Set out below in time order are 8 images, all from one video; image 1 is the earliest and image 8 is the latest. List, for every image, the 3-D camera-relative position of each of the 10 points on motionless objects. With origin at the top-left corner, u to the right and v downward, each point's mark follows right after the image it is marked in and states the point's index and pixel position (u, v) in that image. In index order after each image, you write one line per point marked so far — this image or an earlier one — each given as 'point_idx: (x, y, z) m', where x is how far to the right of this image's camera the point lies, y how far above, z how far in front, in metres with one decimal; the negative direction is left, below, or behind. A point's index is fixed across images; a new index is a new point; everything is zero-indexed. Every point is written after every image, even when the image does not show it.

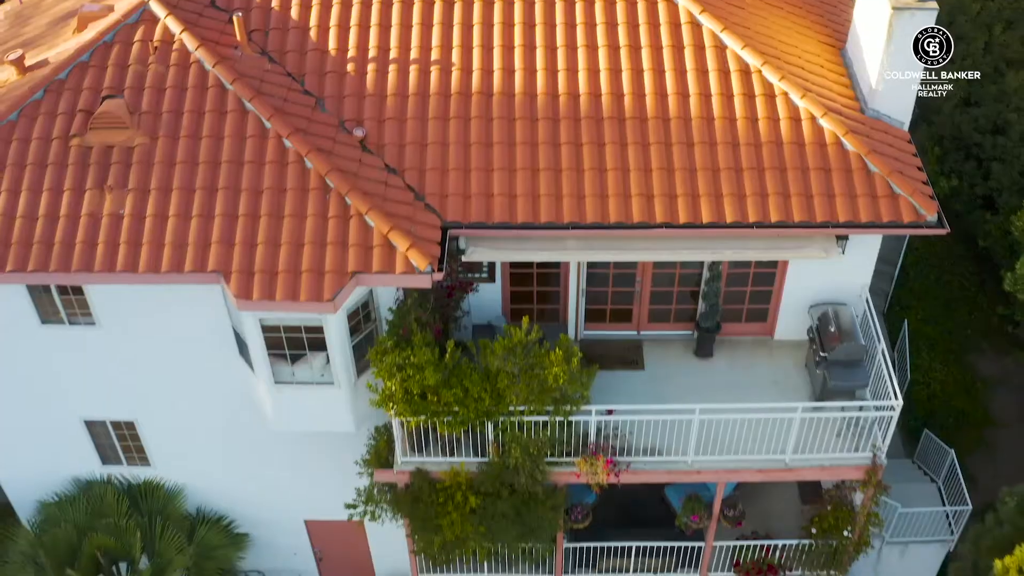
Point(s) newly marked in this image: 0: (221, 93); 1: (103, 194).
0: (-3.5, +2.3, +12.3) m
1: (-4.7, +1.0, +11.9) m
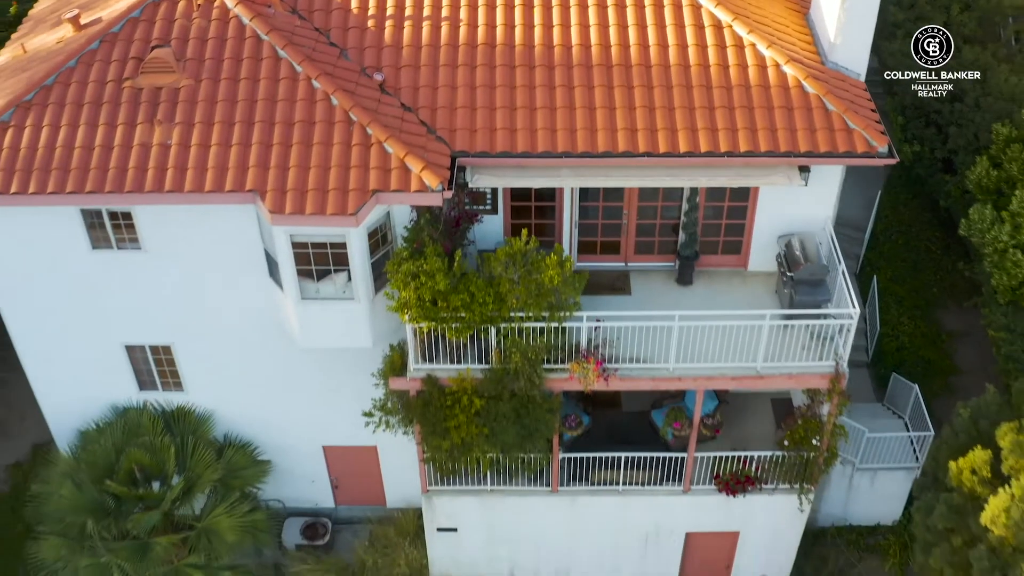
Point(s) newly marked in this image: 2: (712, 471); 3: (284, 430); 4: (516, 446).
0: (-3.5, +3.3, +14.0) m
1: (-4.7, +2.1, +13.5) m
2: (+3.0, -2.7, +15.3) m
3: (-3.6, -2.3, +16.4) m
4: (0.0, -2.1, +14.4) m
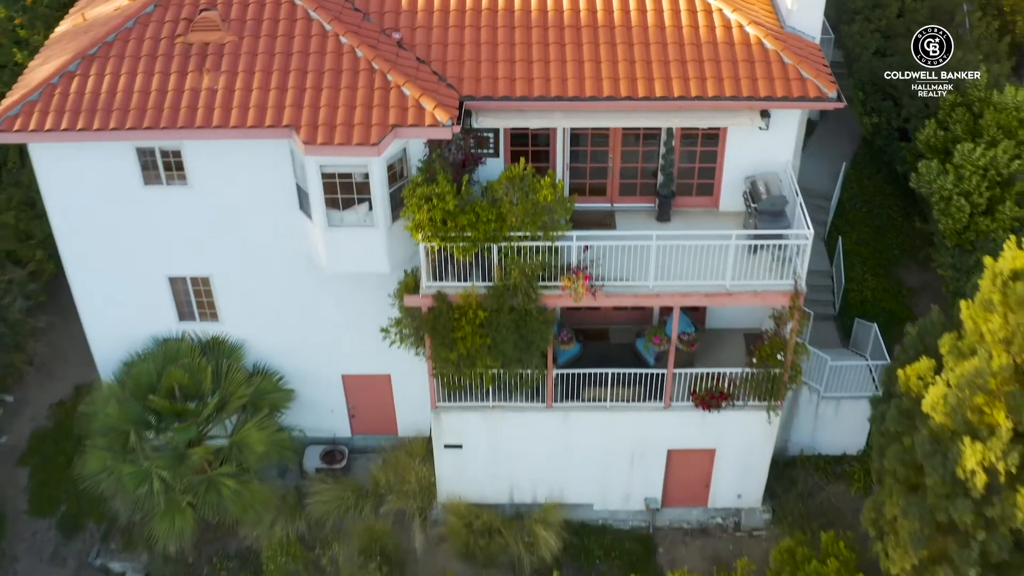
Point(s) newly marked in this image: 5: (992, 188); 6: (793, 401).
0: (-3.5, +4.5, +16.2) m
1: (-4.7, +3.2, +15.6) m
2: (+3.0, -1.6, +17.1) m
3: (-3.6, -1.3, +18.2) m
4: (0.0, -1.0, +16.3) m
5: (+8.3, +1.7, +17.7) m
6: (+5.0, -2.1, +18.5) m
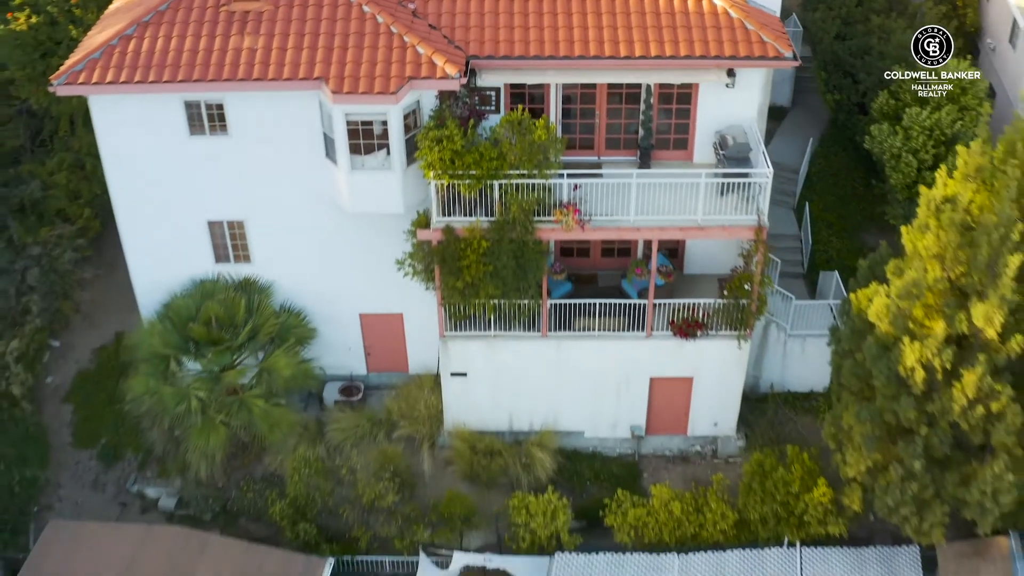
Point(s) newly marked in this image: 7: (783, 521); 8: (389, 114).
0: (-3.5, +5.6, +18.6) m
1: (-4.7, +4.4, +18.0) m
2: (+2.9, -0.6, +19.3) m
3: (-3.6, -0.2, +20.4) m
4: (0.0, +0.1, +18.5) m
5: (+8.3, +2.7, +20.0) m
6: (+5.0, -1.0, +20.6) m
7: (+5.0, -4.2, +18.9) m
8: (-2.1, +3.0, +17.6) m
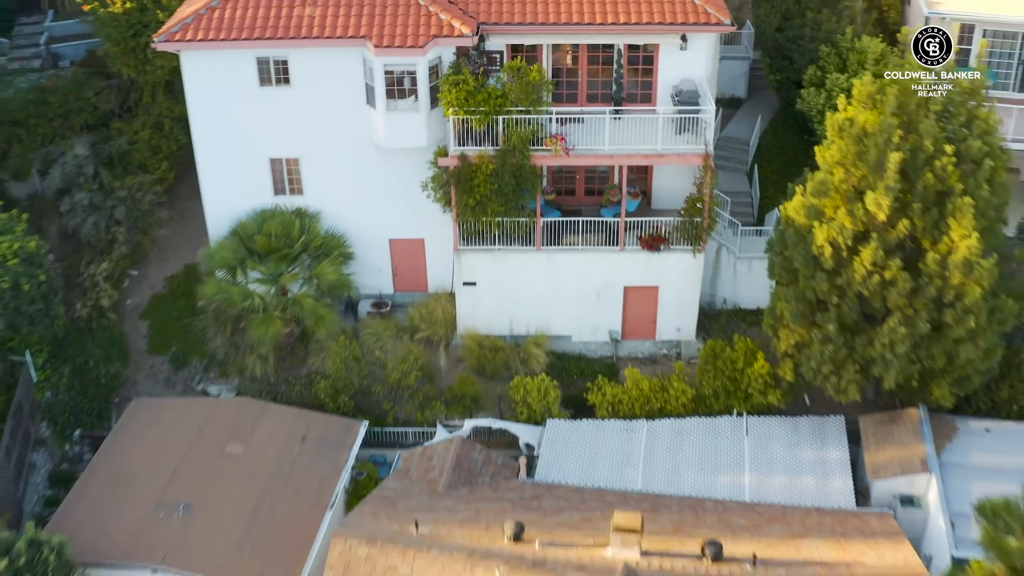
0: (-3.5, +7.4, +23.8) m
1: (-4.7, +6.3, +23.1) m
2: (+3.0, +1.2, +24.0) m
3: (-3.6, +1.5, +25.1) m
4: (0.0, +2.0, +23.2) m
5: (+8.3, +4.5, +24.9) m
6: (+5.0, +0.7, +25.2) m
7: (+5.0, -2.4, +23.3) m
8: (-2.1, +4.9, +22.5) m
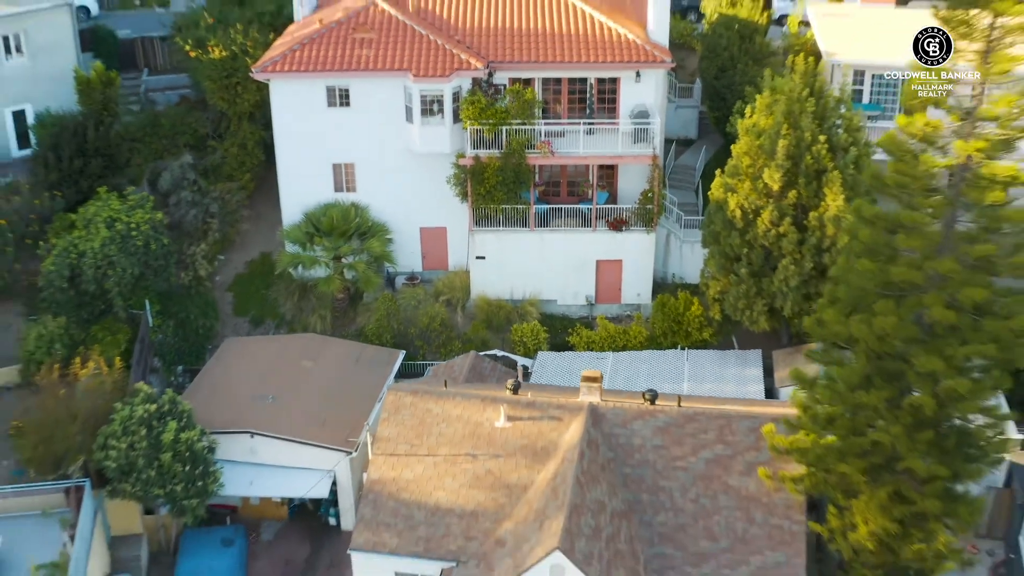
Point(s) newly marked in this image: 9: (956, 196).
0: (-3.4, +8.4, +32.5) m
1: (-4.7, +7.3, +31.7) m
2: (+3.0, +2.2, +32.0) m
3: (-3.6, +2.3, +33.2) m
4: (+0.1, +3.0, +31.3) m
5: (+8.3, +5.2, +33.4) m
6: (+5.0, +1.4, +33.2) m
7: (+5.0, -1.4, +30.9) m
8: (-2.1, +6.0, +31.0) m
9: (+8.1, +1.7, +18.7) m
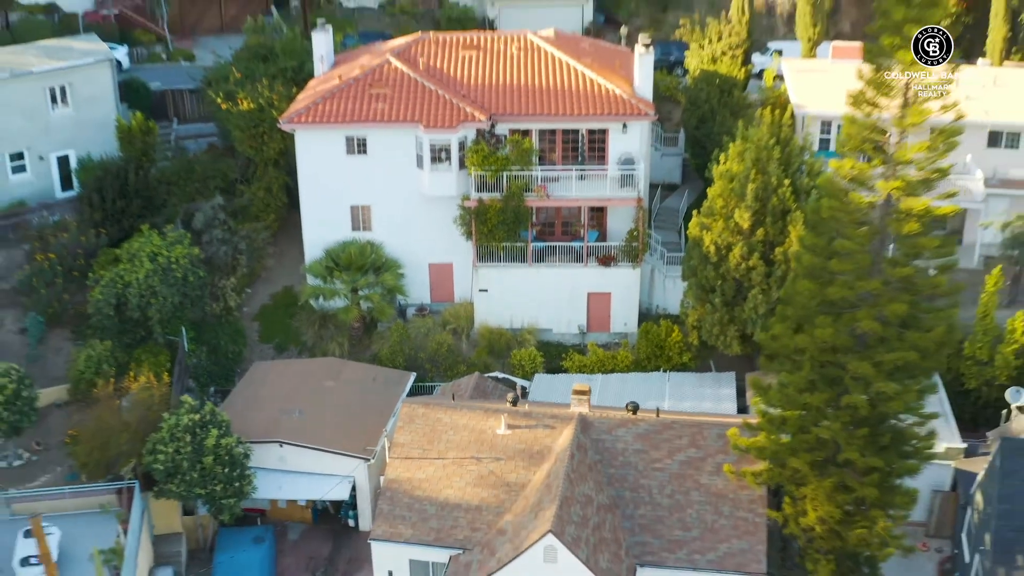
0: (-3.4, +7.3, +36.4) m
1: (-4.7, +6.3, +35.5) m
2: (+2.9, +1.2, +35.6) m
3: (-3.6, +1.3, +36.8) m
4: (0.0, +2.0, +35.0) m
5: (+8.3, +4.2, +37.1) m
6: (+5.0, +0.4, +36.8) m
7: (+5.0, -2.3, +34.4) m
8: (-2.1, +5.0, +34.8) m
9: (+8.1, +1.3, +22.4) m
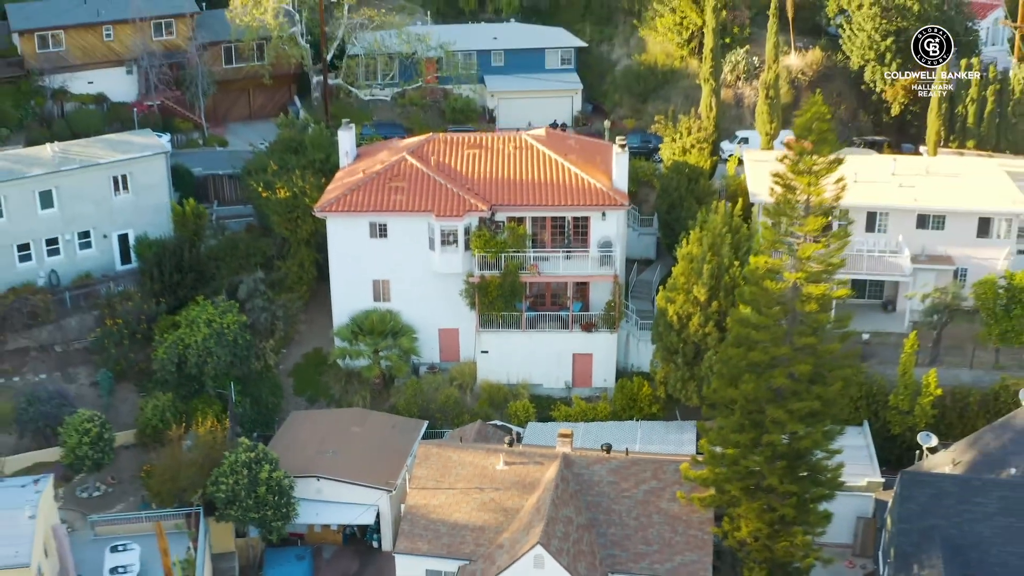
0: (-3.6, +4.8, +43.4) m
1: (-4.8, +3.8, +42.5) m
2: (+2.8, -1.4, +42.3) m
3: (-3.8, -1.3, +43.4) m
4: (-0.1, -0.5, +41.7) m
5: (+8.2, +1.5, +44.0) m
6: (+4.9, -2.3, +43.4) m
7: (+4.8, -4.8, +40.9) m
8: (-2.2, +2.5, +41.7) m
9: (+8.0, -0.5, +29.1) m
